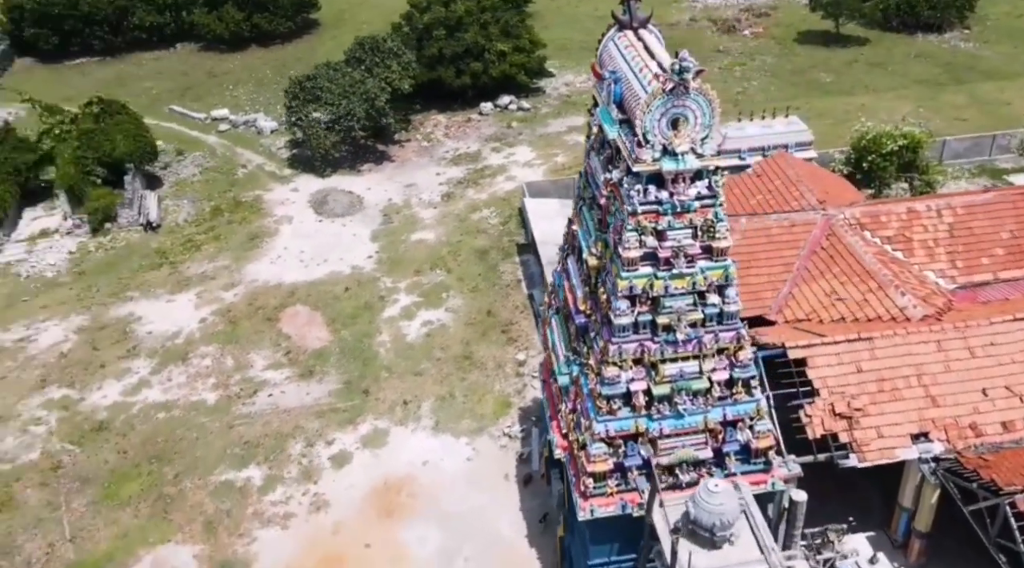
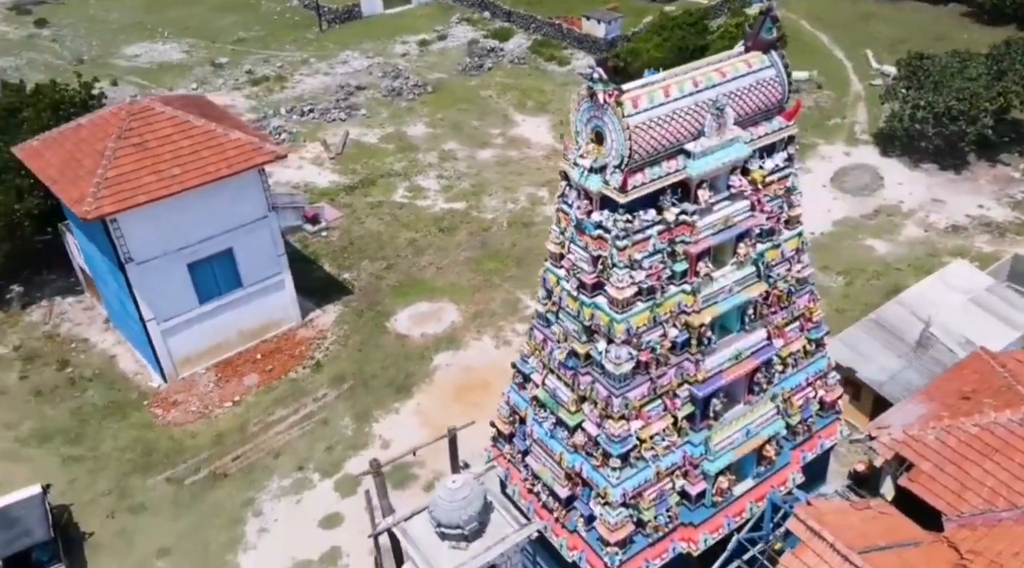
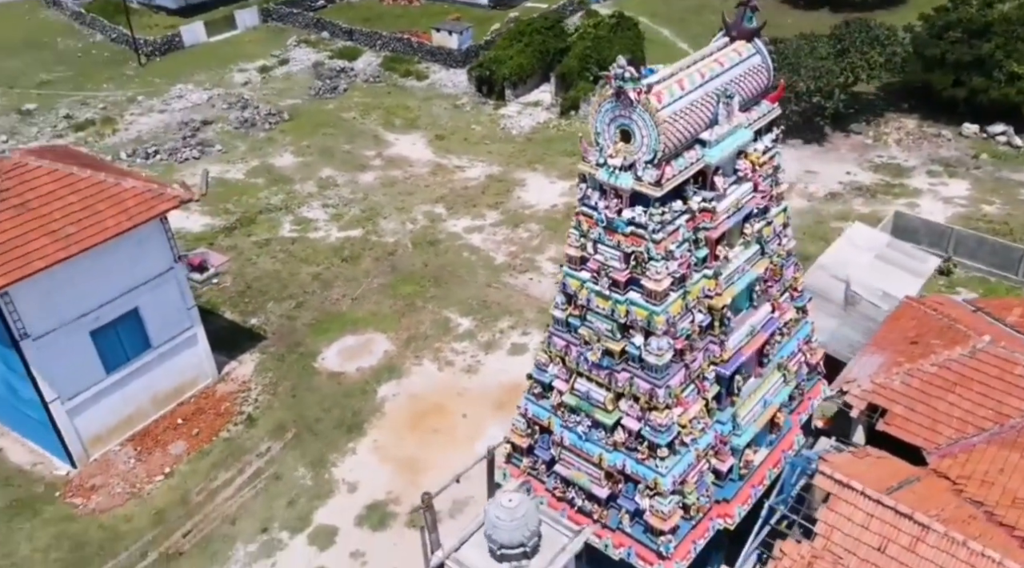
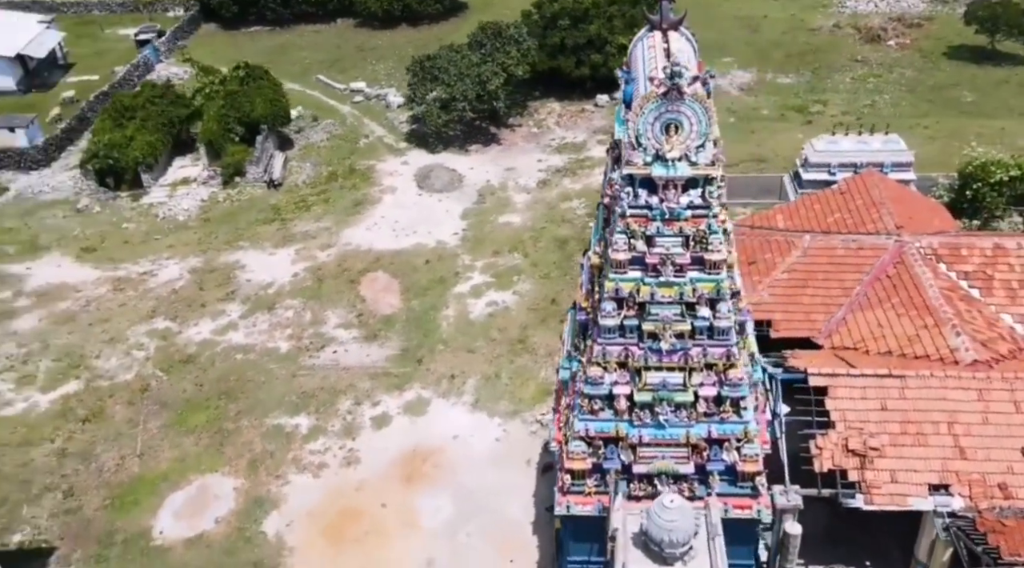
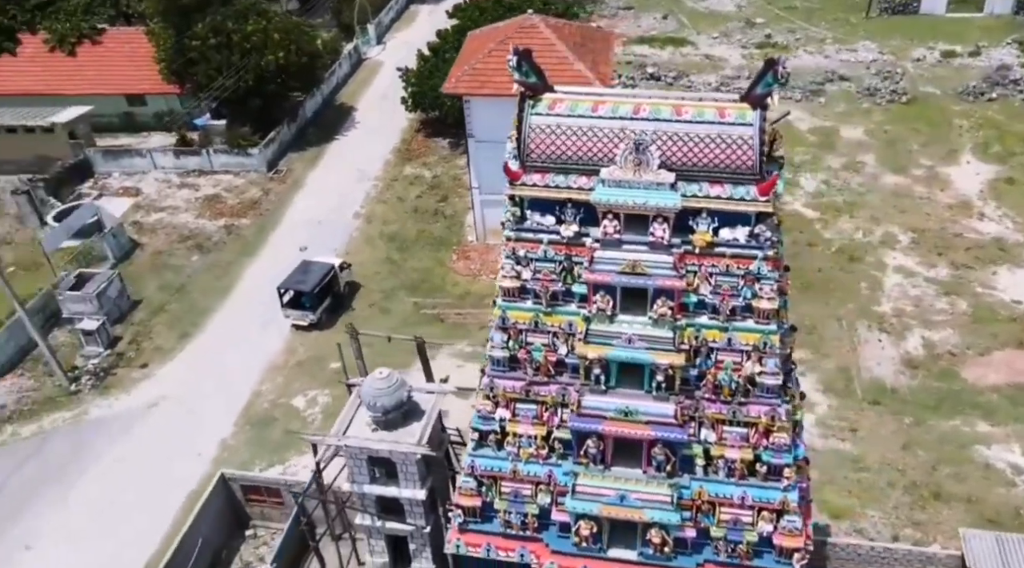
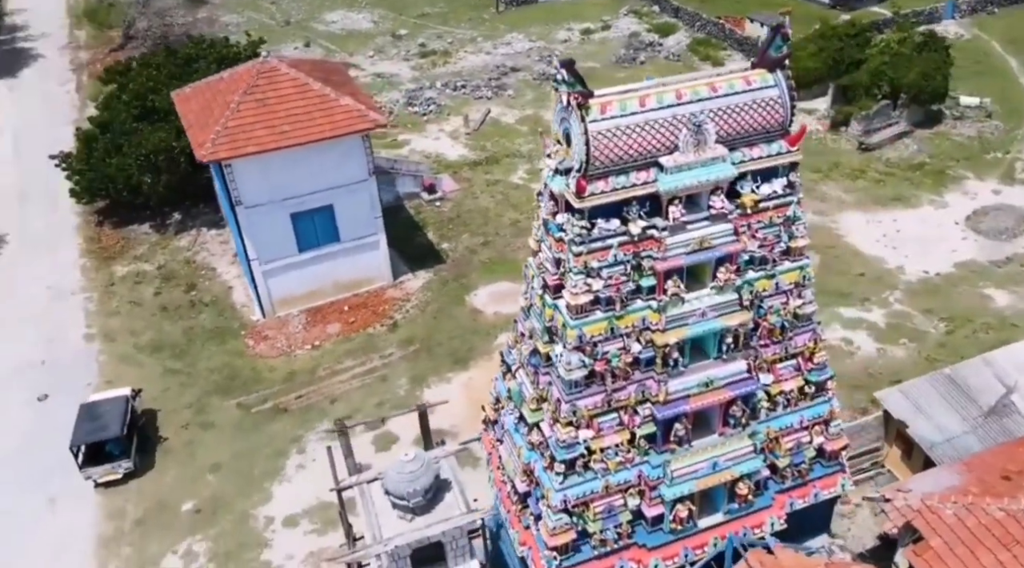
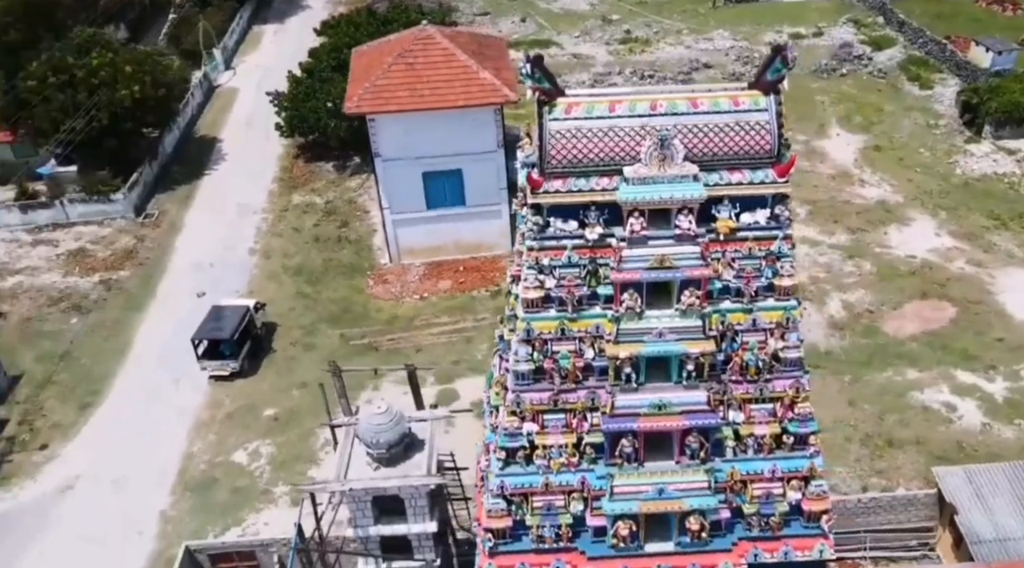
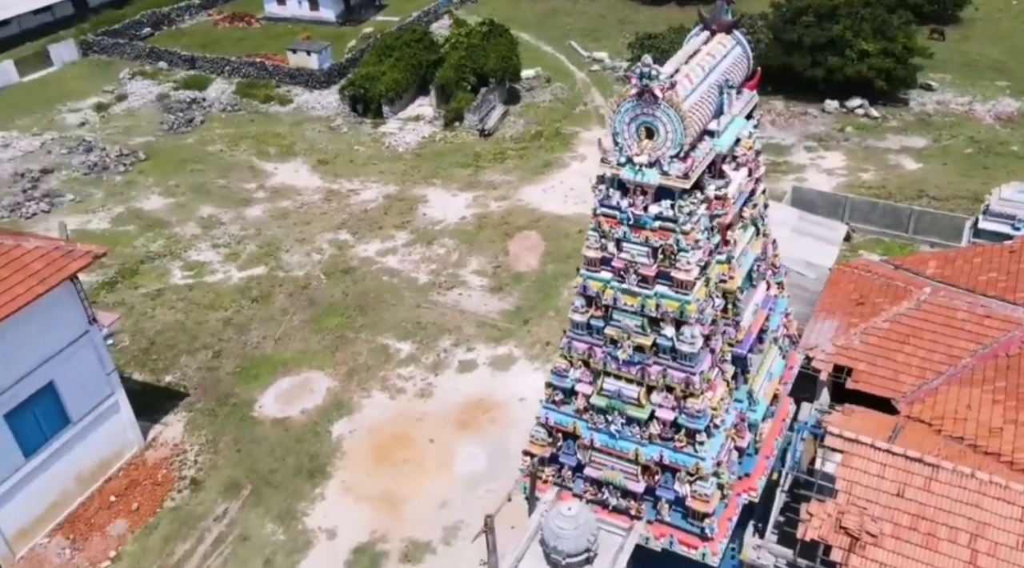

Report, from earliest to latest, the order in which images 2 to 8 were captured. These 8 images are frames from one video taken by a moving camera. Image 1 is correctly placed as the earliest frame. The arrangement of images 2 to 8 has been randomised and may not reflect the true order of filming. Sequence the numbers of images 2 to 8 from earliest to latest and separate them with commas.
4, 8, 3, 2, 6, 7, 5
